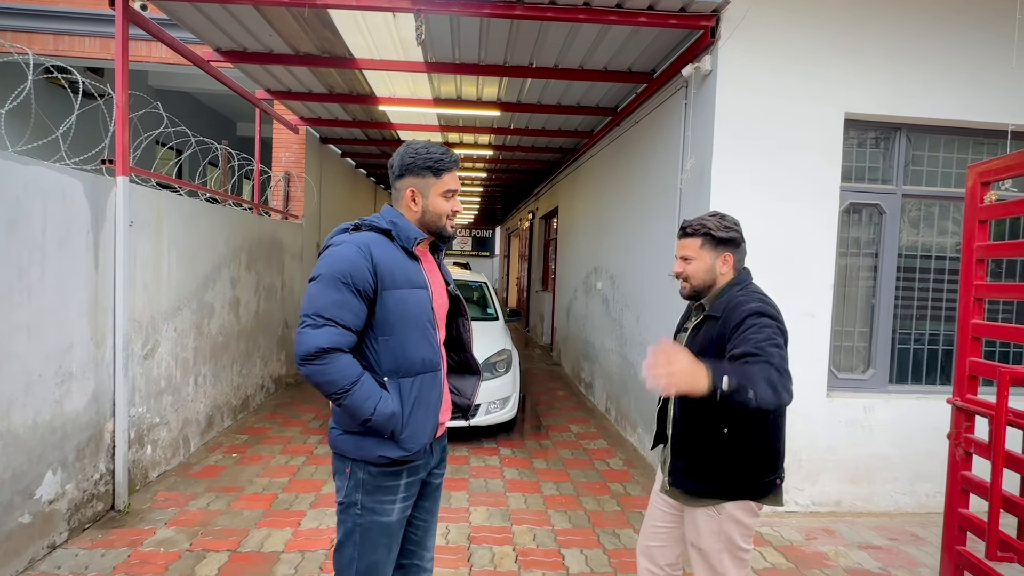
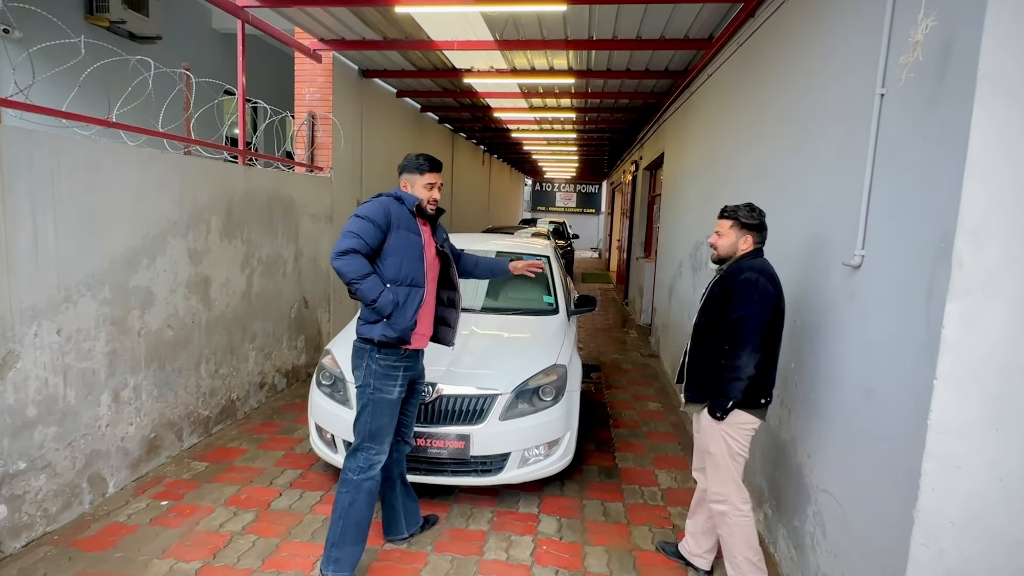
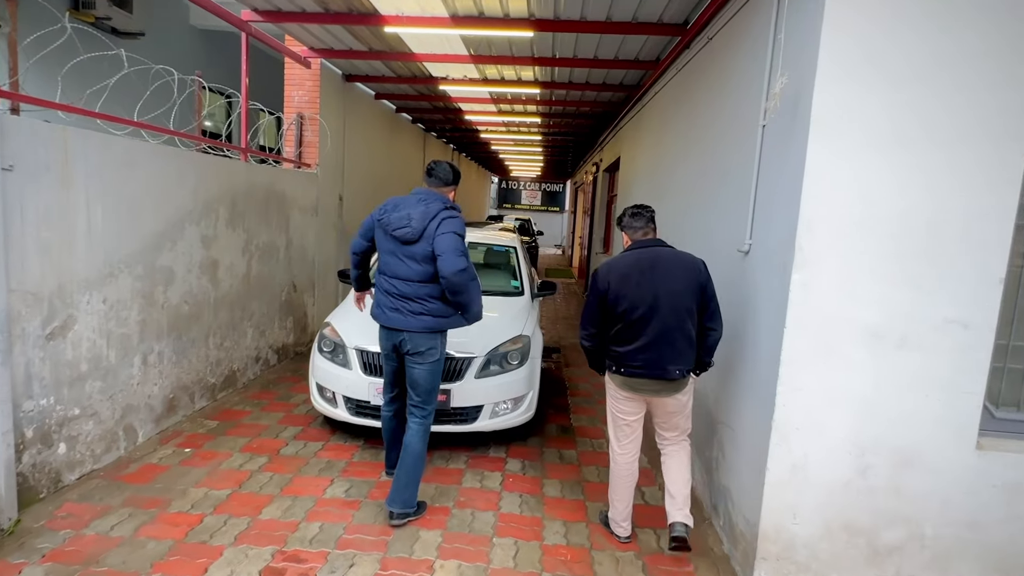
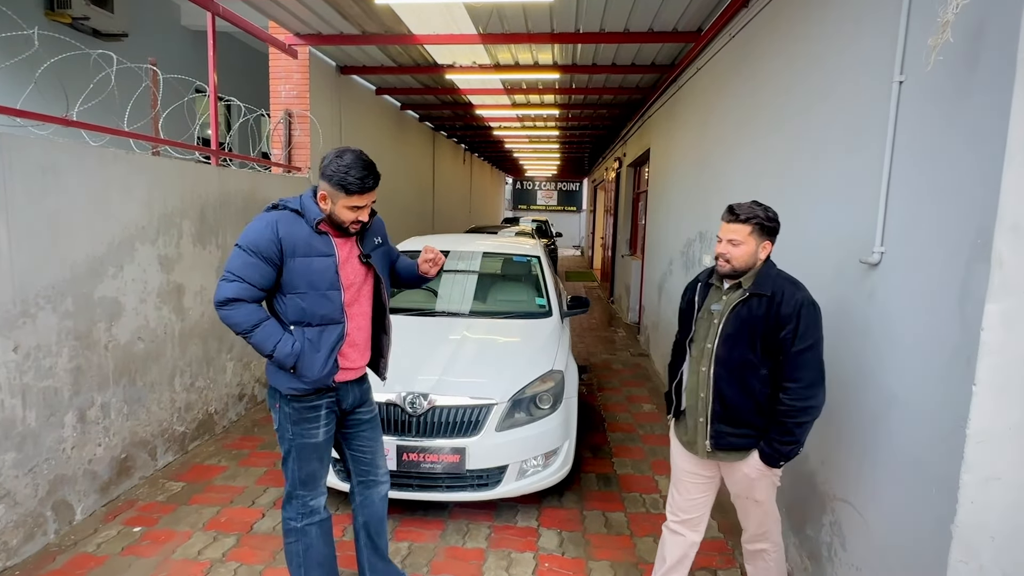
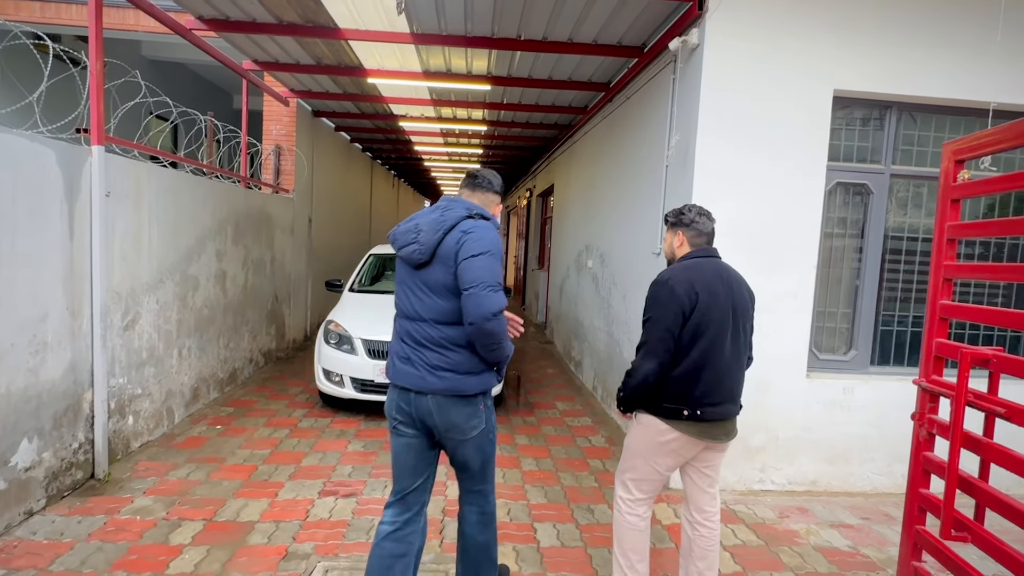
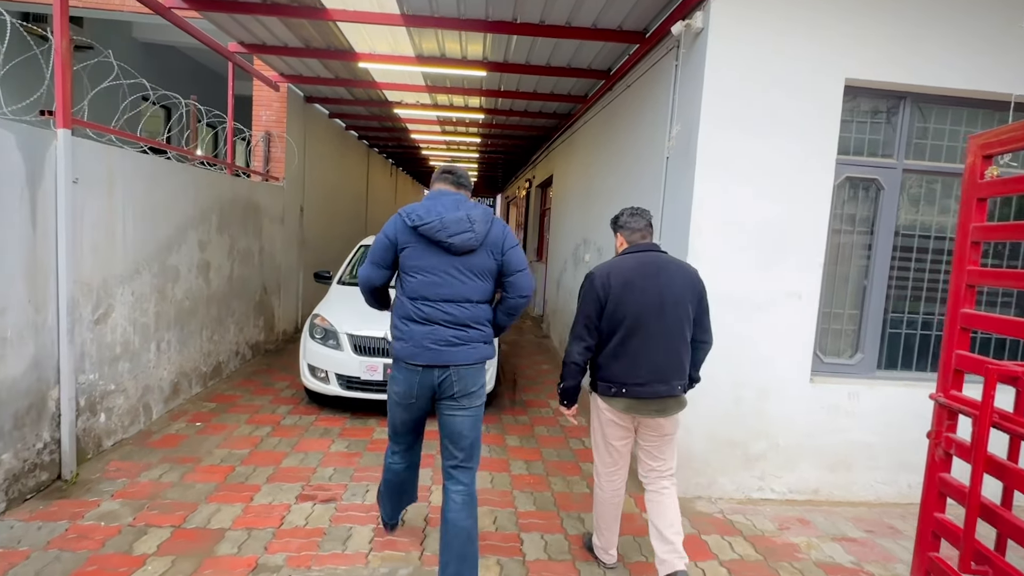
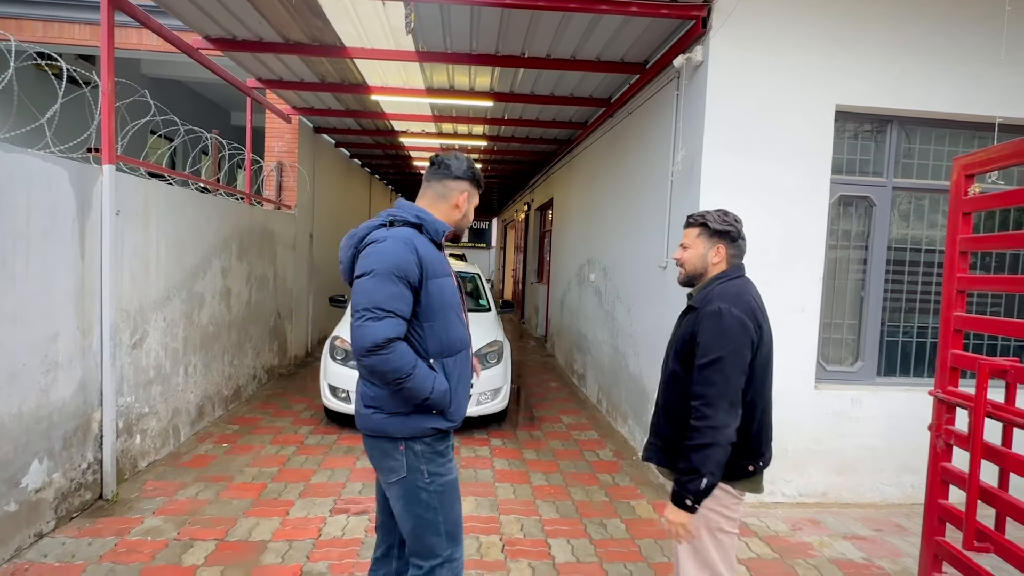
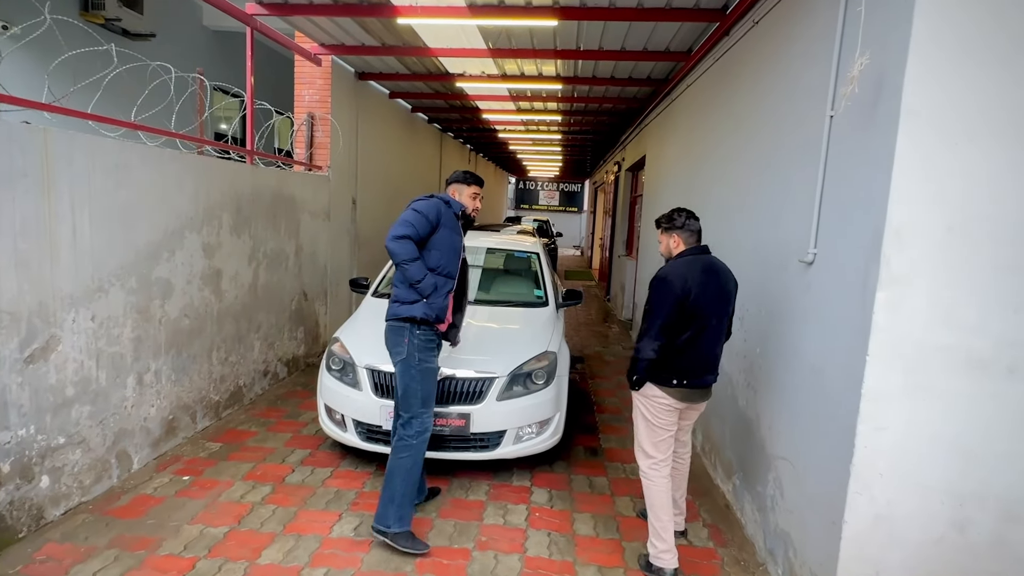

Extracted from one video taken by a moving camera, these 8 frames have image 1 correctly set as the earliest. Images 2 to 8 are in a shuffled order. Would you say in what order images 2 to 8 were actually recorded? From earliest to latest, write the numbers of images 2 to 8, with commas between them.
7, 5, 6, 3, 8, 2, 4
